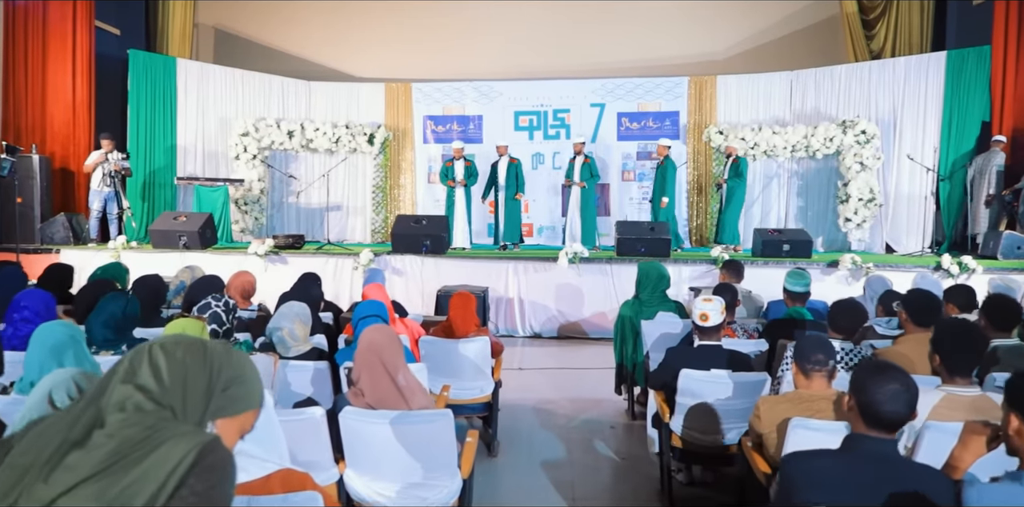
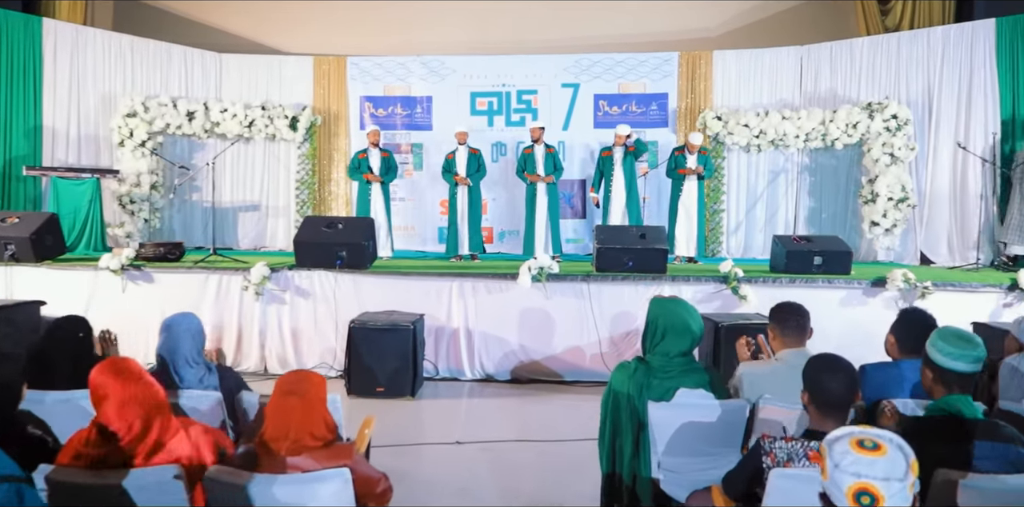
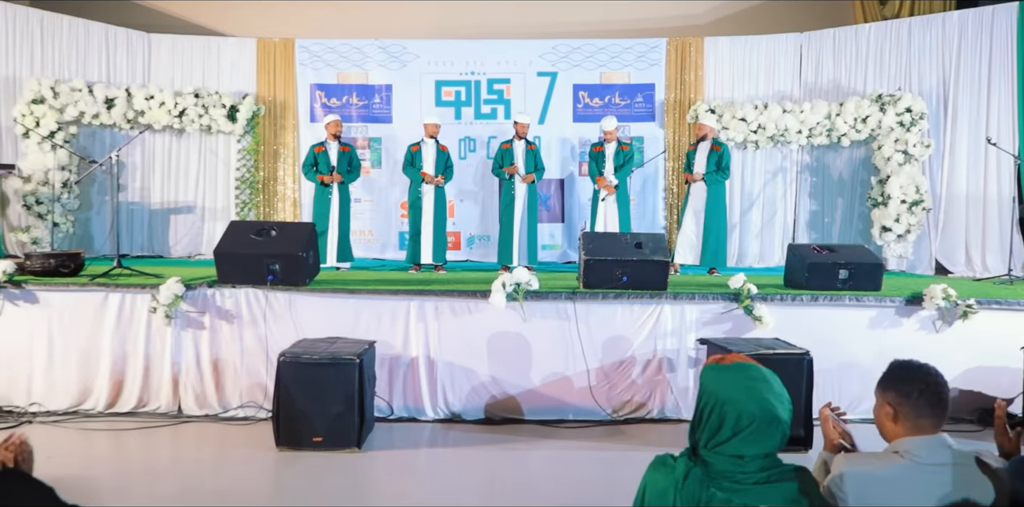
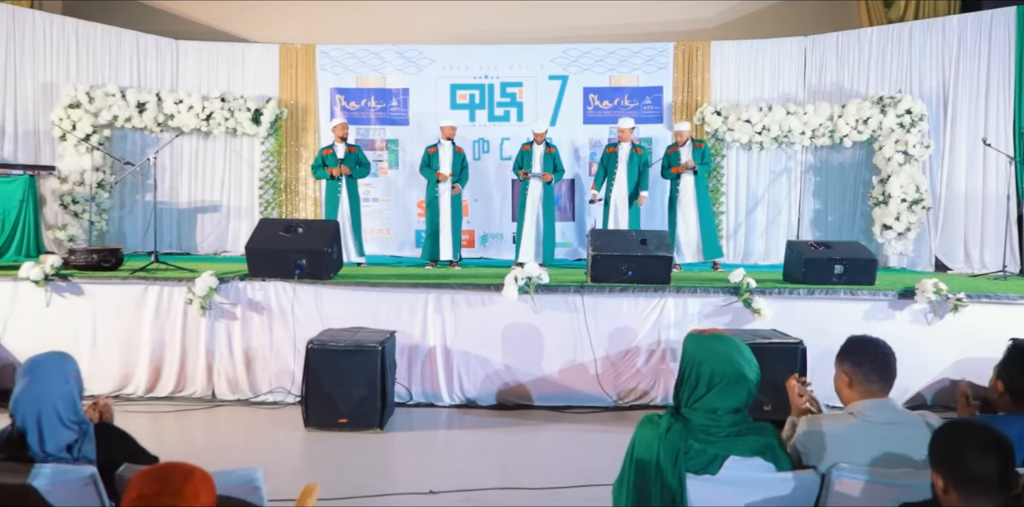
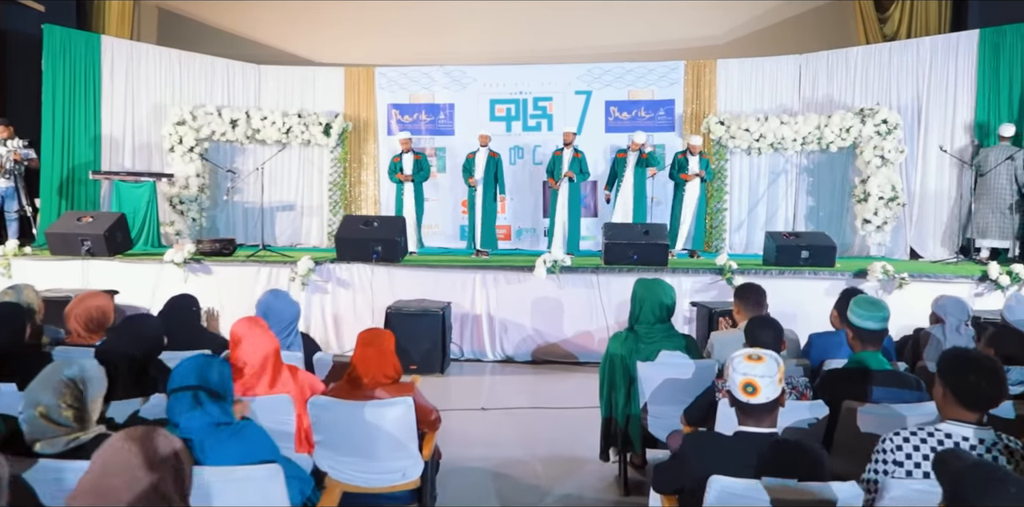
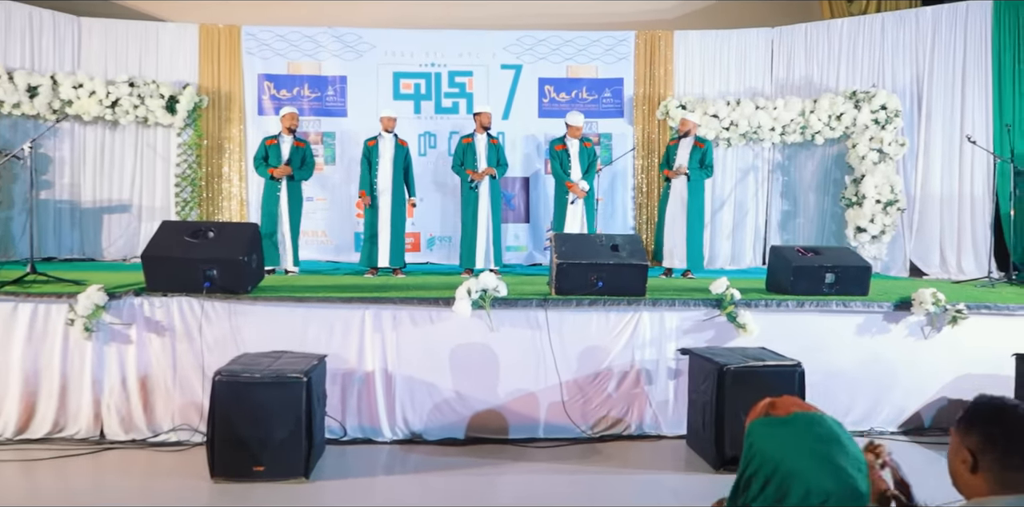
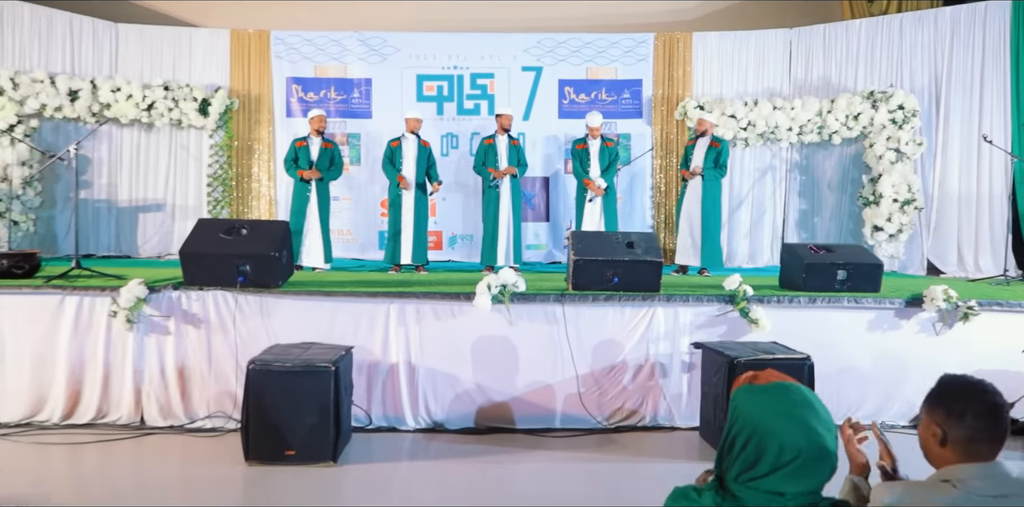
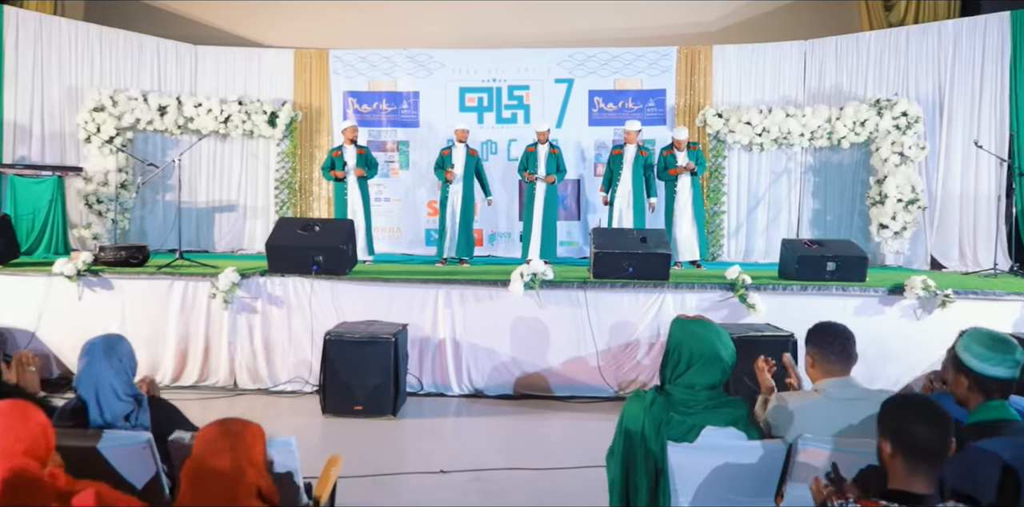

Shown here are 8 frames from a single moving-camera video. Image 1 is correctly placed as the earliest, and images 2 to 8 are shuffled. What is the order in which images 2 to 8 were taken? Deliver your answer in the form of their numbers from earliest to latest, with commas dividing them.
5, 2, 8, 4, 3, 7, 6
